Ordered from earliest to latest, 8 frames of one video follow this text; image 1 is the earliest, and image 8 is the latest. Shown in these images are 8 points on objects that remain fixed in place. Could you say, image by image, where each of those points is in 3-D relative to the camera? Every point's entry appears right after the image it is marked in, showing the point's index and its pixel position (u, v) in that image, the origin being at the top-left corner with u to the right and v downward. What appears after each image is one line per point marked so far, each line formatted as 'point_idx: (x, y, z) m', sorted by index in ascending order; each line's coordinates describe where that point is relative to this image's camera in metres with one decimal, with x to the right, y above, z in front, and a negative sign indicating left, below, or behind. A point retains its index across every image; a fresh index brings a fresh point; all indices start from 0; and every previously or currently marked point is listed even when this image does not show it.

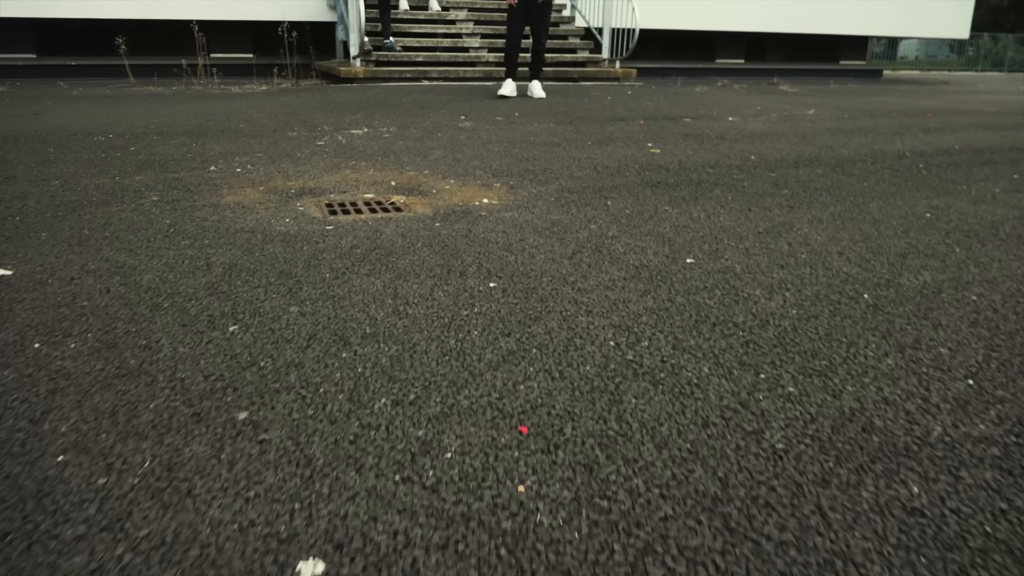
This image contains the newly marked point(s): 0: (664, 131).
0: (+1.3, +1.3, +7.0) m
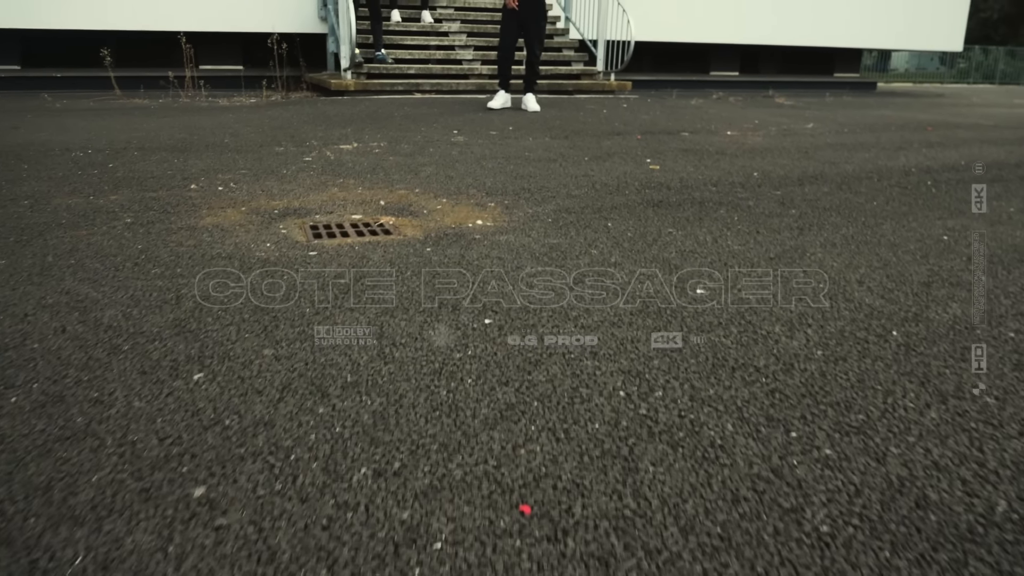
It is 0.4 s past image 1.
0: (+1.2, +1.2, +6.8) m
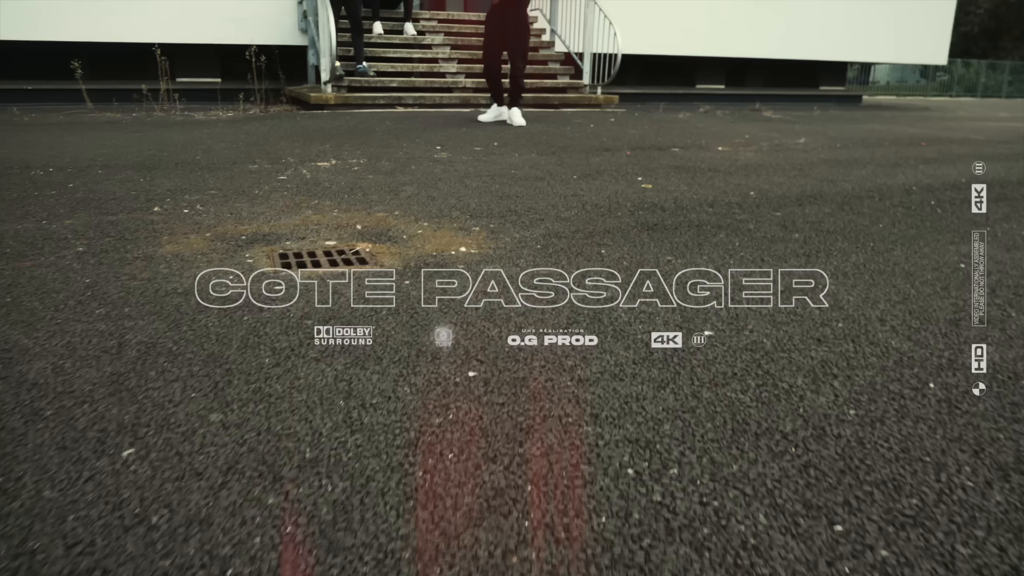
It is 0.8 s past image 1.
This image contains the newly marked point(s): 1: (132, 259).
0: (+1.1, +1.0, +6.6) m
1: (-1.5, +0.1, +3.3) m
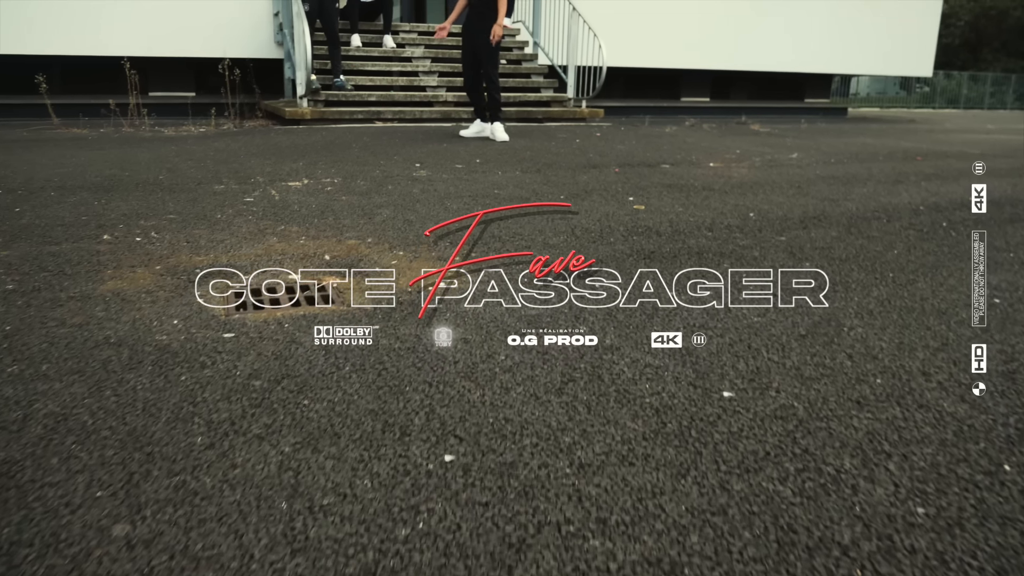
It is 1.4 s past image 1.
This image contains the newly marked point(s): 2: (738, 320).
0: (+1.0, +0.8, +6.3) m
1: (-1.6, 0.0, +2.9) m
2: (+0.7, -0.1, +2.7) m
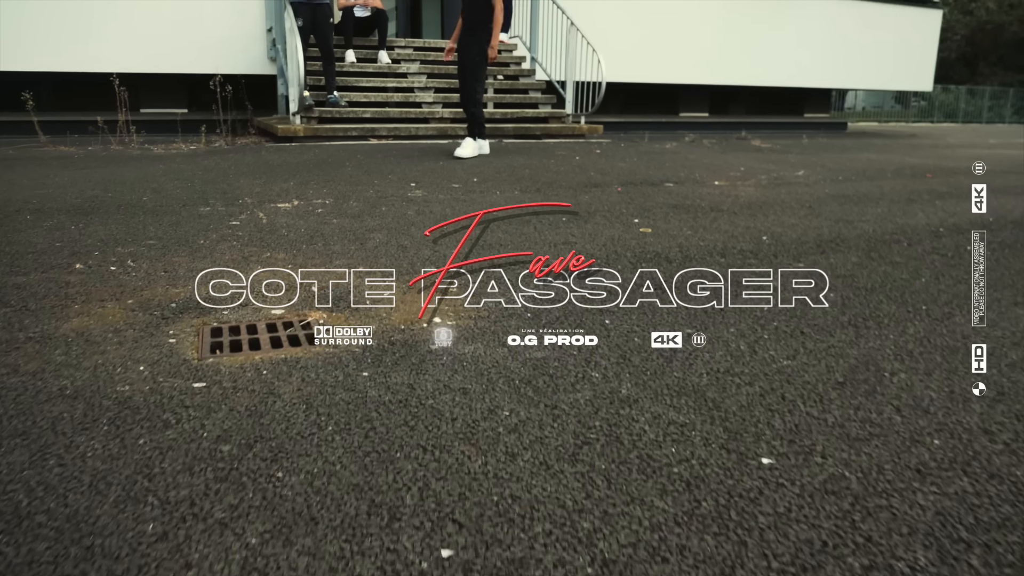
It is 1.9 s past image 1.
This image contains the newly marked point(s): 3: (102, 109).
0: (+1.0, +0.6, +6.0) m
1: (-1.5, -0.2, +2.6) m
2: (+0.7, -0.2, +2.4) m
3: (-5.5, +2.4, +11.1) m
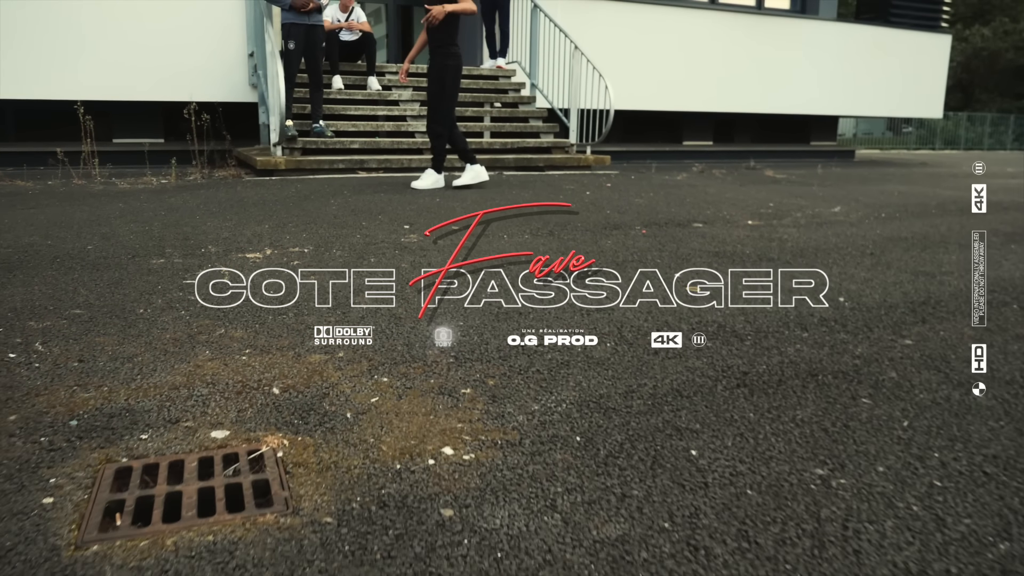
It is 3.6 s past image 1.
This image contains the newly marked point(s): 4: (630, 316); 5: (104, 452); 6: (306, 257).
0: (+1.0, +0.3, +5.2) m
1: (-1.4, -0.4, +1.7) m
2: (+0.8, -0.5, +1.5) m
3: (-5.5, +1.8, +10.2) m
4: (+0.5, -0.1, +3.3) m
5: (-1.0, -0.4, +2.0) m
6: (-1.2, +0.2, +4.6) m
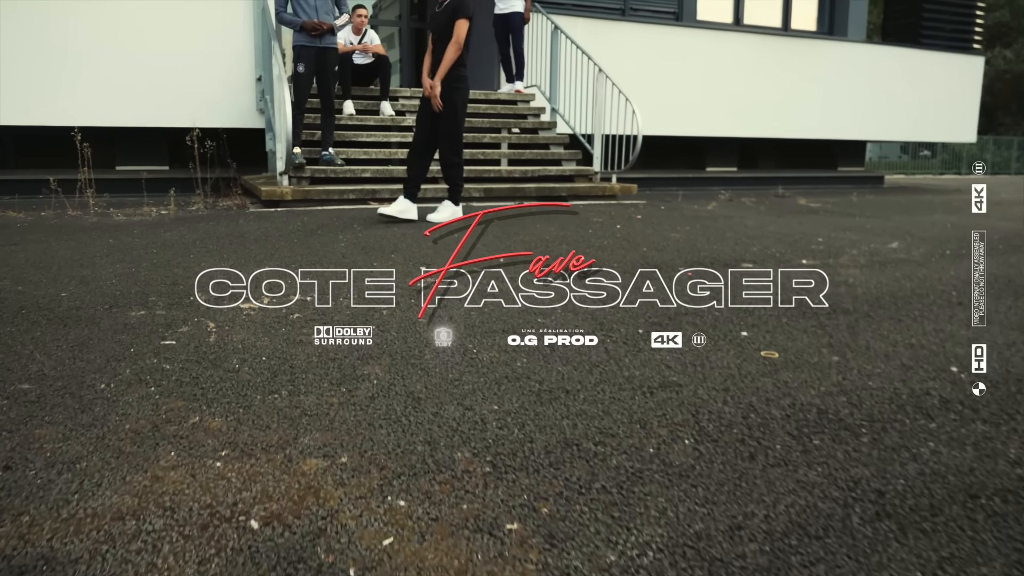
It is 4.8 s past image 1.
0: (+1.2, 0.0, +4.5) m
1: (-1.3, -0.6, +1.1) m
2: (+1.0, -0.7, +0.8) m
3: (-5.2, +1.4, +9.7) m
4: (+0.6, -0.4, +2.6) m
5: (-0.9, -0.6, +1.4) m
6: (-1.0, -0.1, +4.0) m
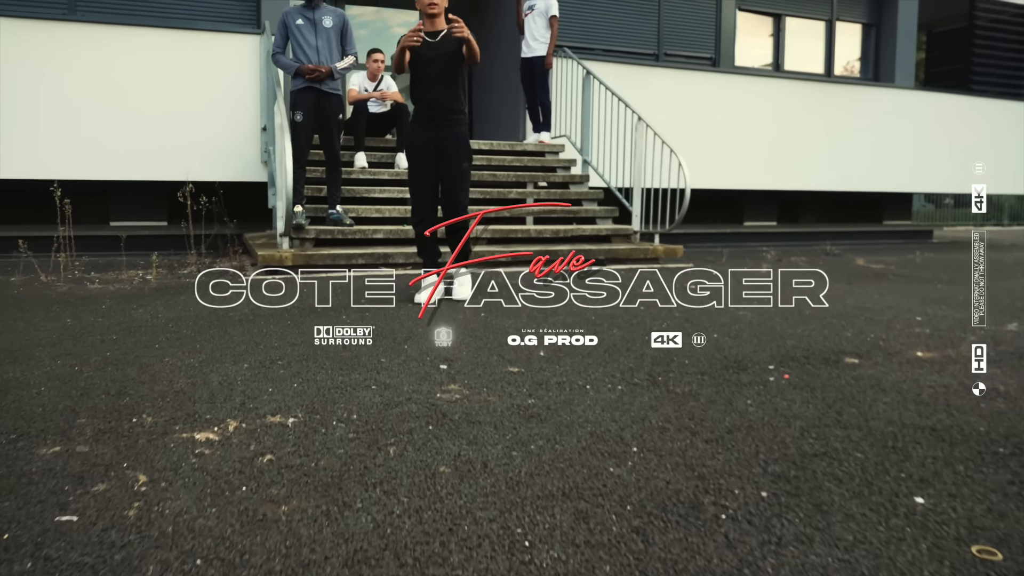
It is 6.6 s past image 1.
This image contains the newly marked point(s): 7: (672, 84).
0: (+1.4, -0.5, +3.3) m
1: (-1.2, -0.9, -0.1) m
2: (+1.1, -0.9, -0.4) m
3: (-4.9, +0.6, +8.7) m
4: (+0.8, -0.7, +1.5) m
5: (-0.7, -0.9, +0.2) m
6: (-0.8, -0.5, +2.9) m
7: (+2.2, +2.8, +11.6) m
